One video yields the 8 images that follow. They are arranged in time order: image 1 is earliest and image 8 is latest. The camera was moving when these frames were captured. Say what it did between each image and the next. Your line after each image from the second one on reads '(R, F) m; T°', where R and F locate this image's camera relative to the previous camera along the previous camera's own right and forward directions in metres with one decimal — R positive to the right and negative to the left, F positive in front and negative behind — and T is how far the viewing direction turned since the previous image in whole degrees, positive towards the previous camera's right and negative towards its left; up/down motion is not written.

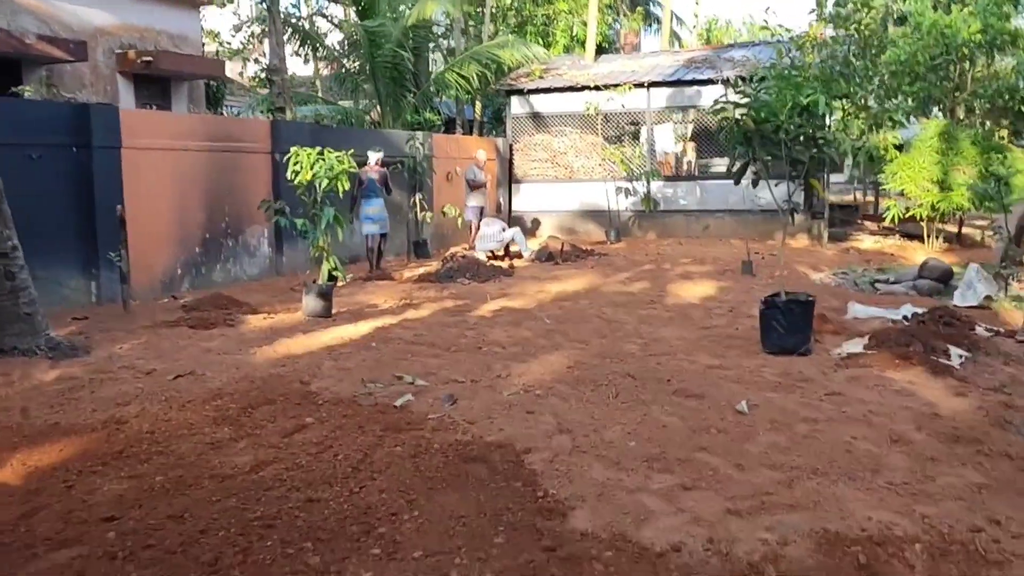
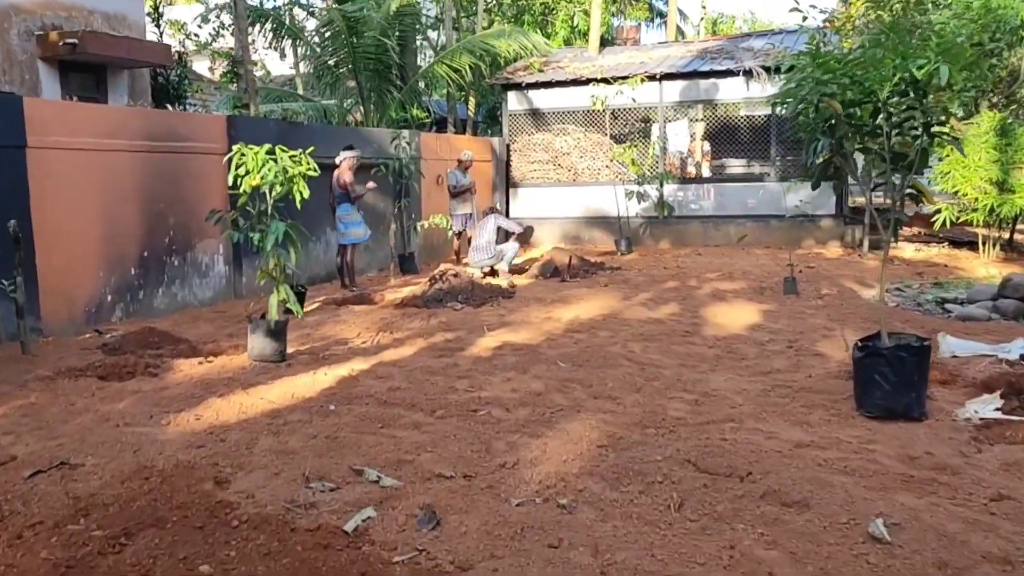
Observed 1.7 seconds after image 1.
(-0.1, +1.7) m; 0°
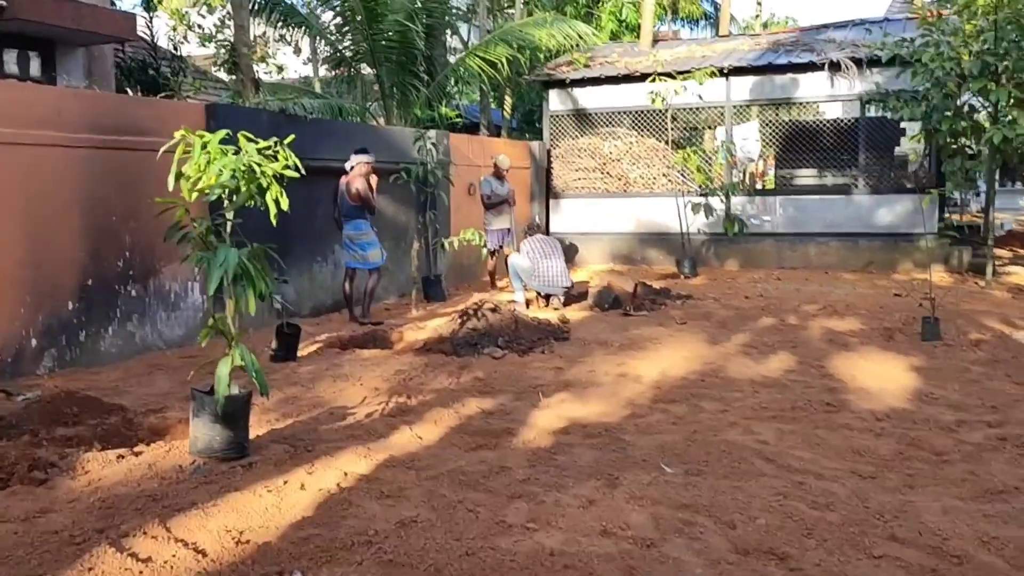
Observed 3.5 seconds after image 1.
(-0.2, +2.1) m; -2°
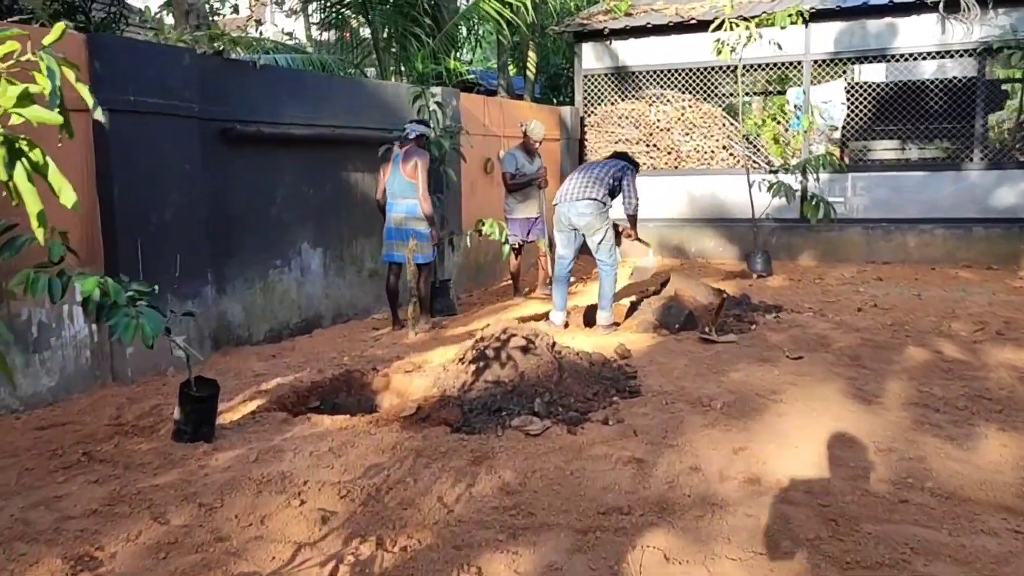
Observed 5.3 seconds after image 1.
(-0.1, +2.5) m; -1°
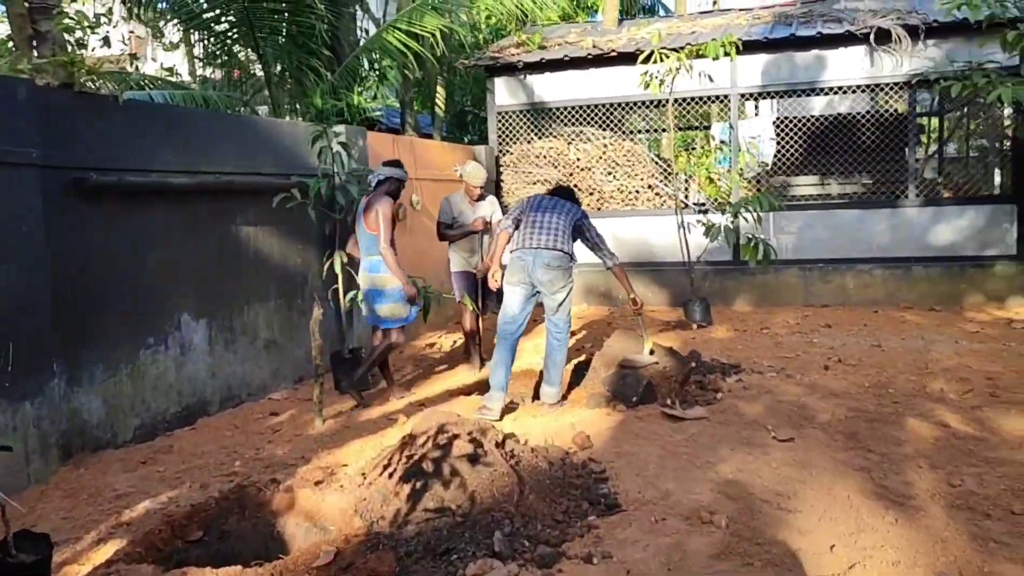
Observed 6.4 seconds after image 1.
(-0.2, +1.0) m; +6°
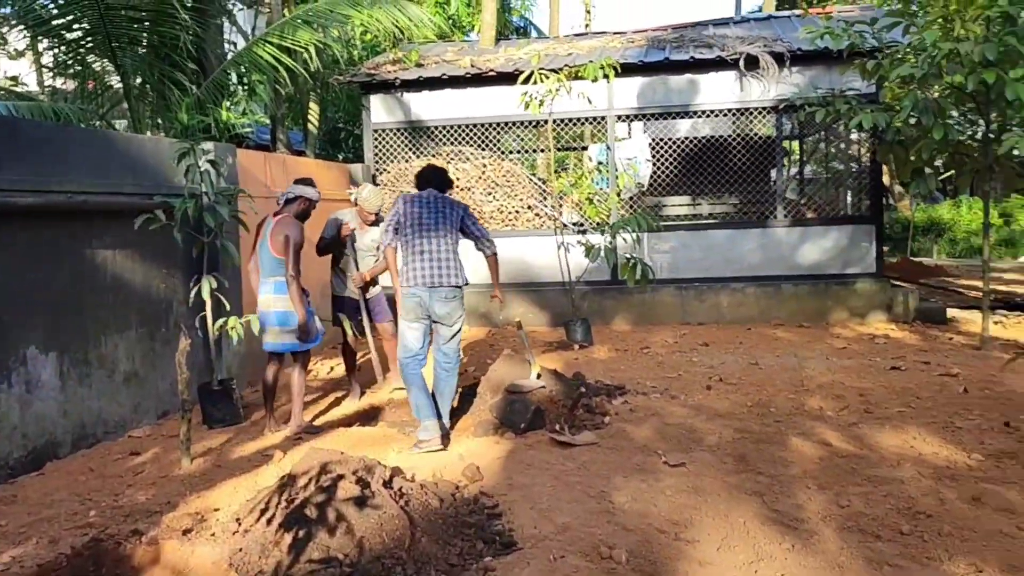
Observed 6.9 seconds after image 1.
(-0.1, +0.2) m; +8°
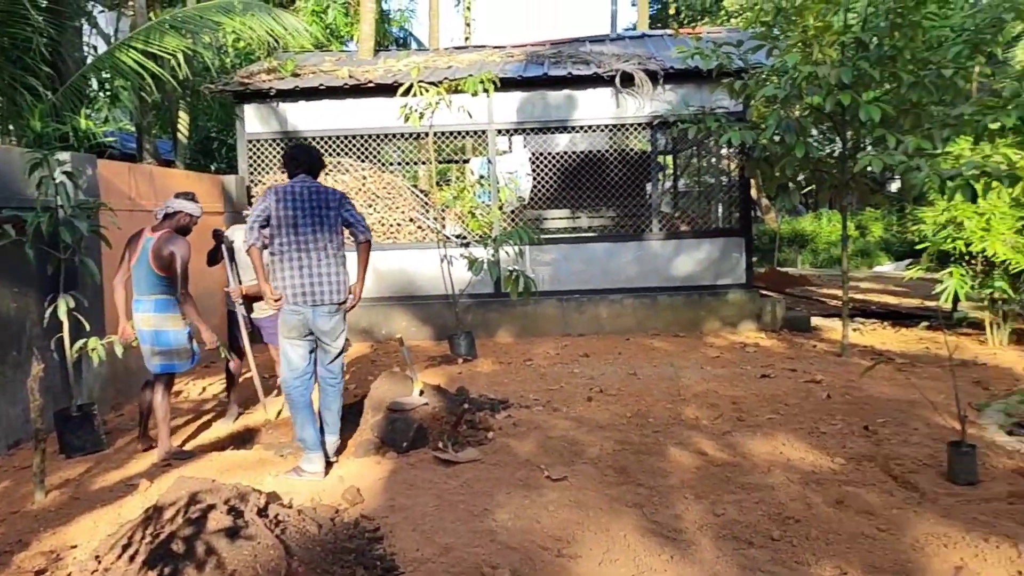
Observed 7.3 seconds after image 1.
(0.0, 0.0) m; +8°
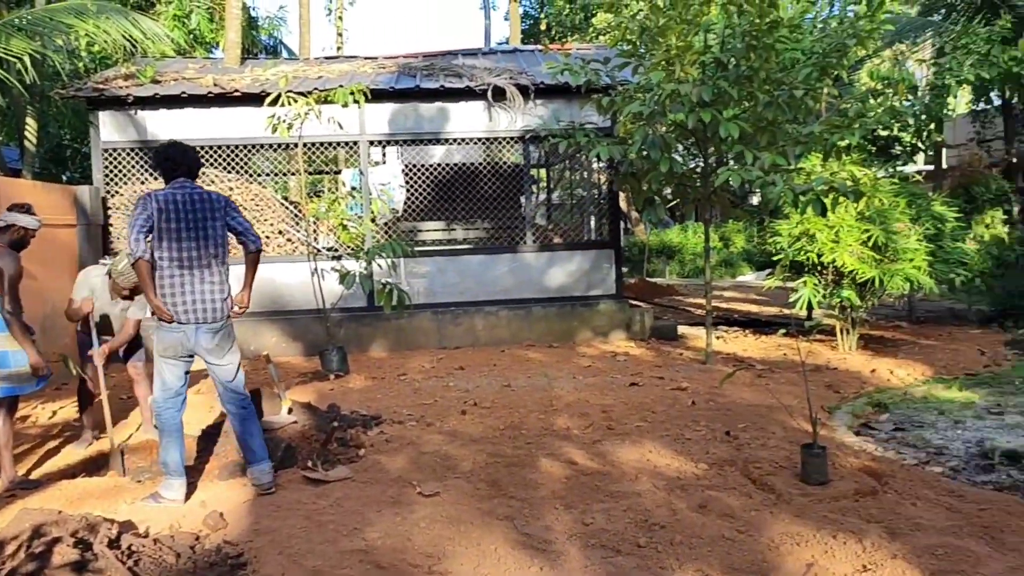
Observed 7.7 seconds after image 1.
(0.0, 0.0) m; +8°
